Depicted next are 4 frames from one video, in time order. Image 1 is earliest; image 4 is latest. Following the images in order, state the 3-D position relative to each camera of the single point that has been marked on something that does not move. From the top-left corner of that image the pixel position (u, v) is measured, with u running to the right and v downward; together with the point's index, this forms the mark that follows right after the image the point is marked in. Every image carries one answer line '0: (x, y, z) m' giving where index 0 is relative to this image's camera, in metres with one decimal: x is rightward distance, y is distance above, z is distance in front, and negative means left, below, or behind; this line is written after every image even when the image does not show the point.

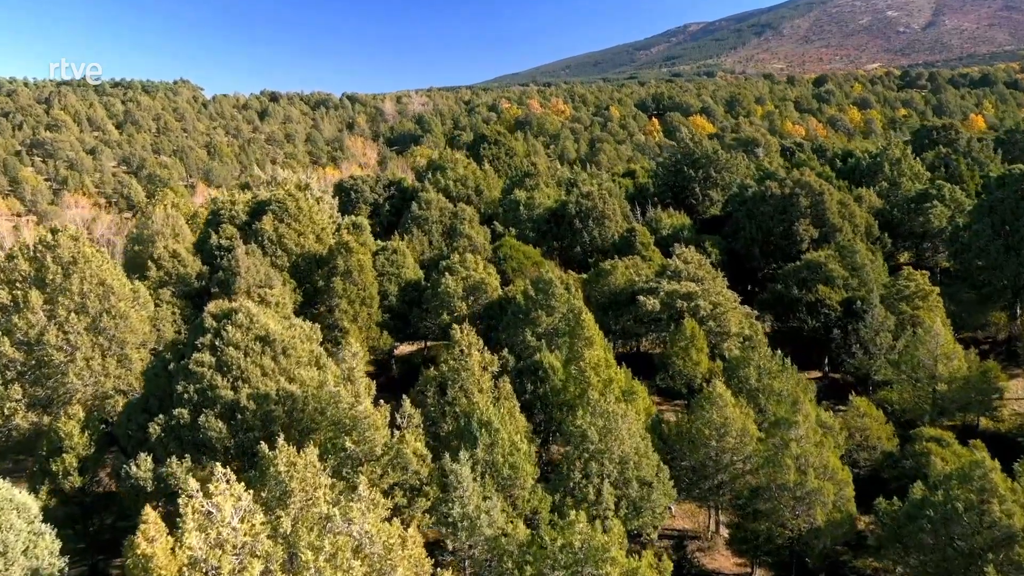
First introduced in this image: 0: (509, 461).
0: (-0.1, -3.4, +18.3) m
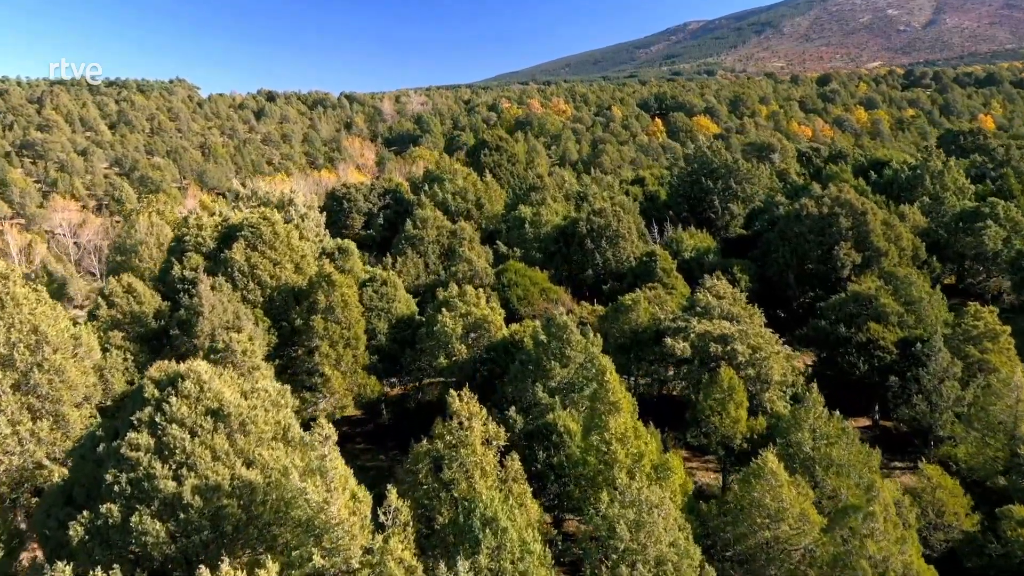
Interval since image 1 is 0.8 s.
0: (+0.1, -4.5, +14.7) m
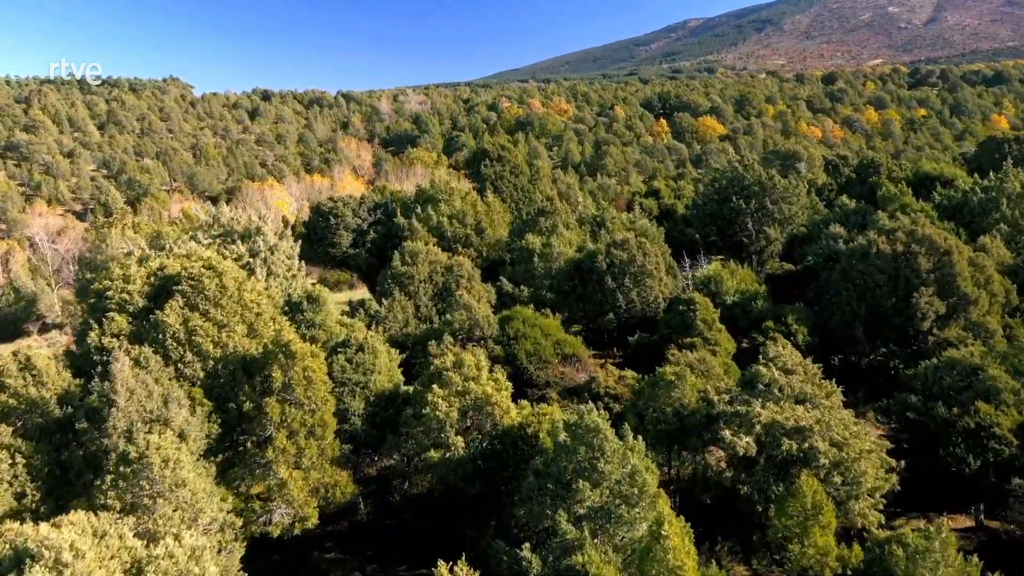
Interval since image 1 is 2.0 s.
0: (+0.3, -6.0, +9.3) m
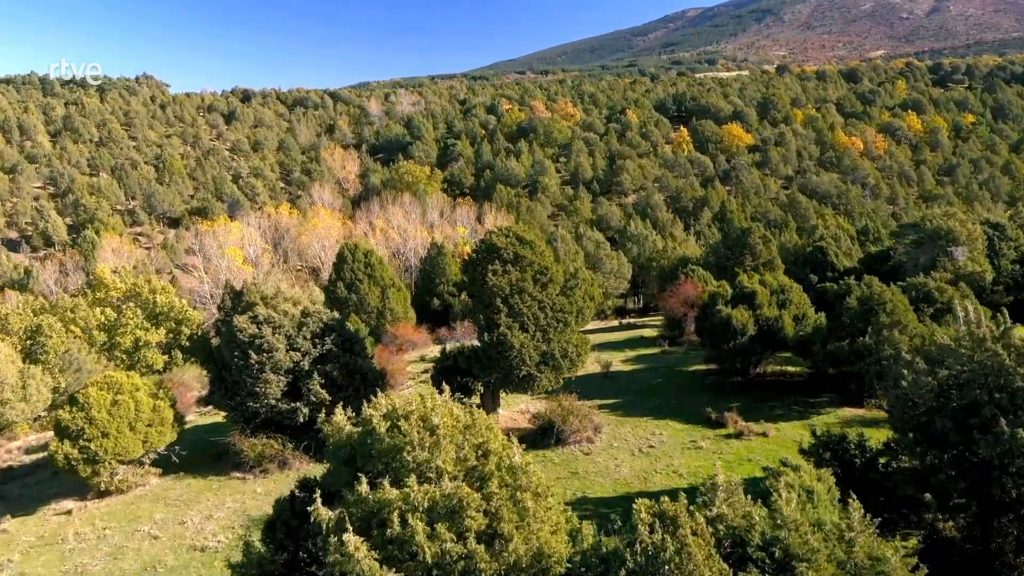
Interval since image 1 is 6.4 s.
0: (+1.4, -13.0, -10.3) m
